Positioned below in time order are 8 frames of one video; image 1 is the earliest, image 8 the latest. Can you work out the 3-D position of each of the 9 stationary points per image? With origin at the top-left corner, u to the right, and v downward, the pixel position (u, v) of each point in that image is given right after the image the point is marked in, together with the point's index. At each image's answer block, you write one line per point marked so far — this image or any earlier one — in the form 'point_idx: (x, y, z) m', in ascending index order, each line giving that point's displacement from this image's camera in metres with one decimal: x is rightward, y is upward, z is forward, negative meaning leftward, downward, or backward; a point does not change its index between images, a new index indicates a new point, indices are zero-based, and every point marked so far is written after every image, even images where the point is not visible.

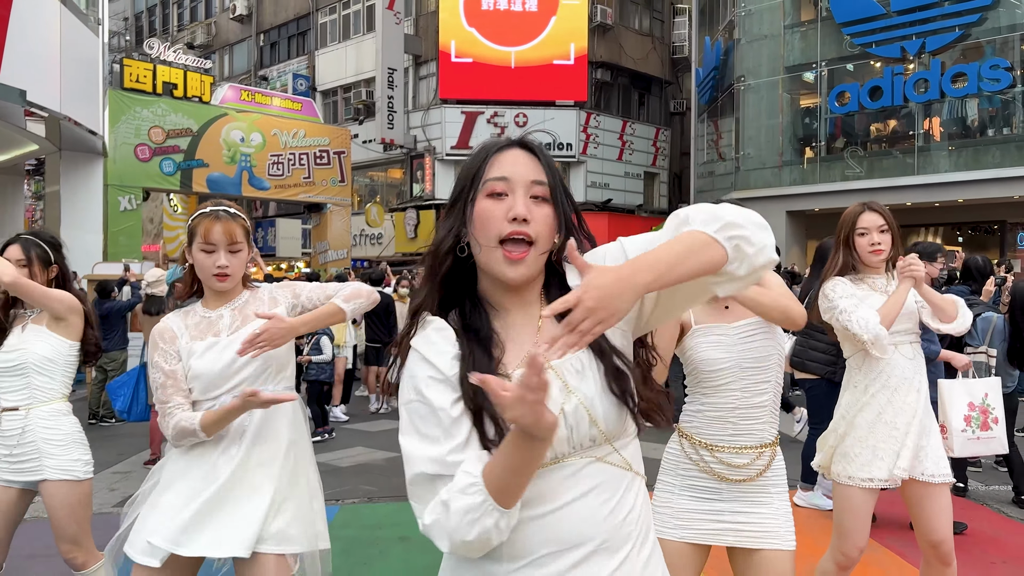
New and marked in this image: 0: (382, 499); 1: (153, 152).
0: (-0.8, -1.3, +5.1) m
1: (-7.5, +2.8, +17.1) m
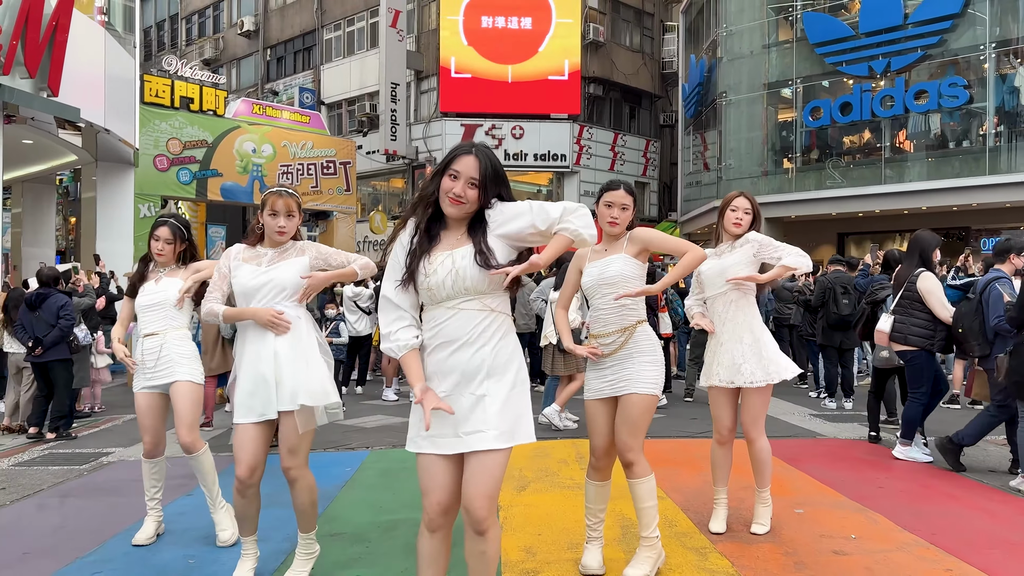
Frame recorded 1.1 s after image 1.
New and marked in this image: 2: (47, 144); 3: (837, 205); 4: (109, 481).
0: (-0.8, -1.2, +6.2) m
1: (-7.5, +2.8, +18.2) m
2: (-6.9, +2.1, +12.2) m
3: (+6.8, +1.7, +17.3) m
4: (-2.5, -1.2, +5.2) m
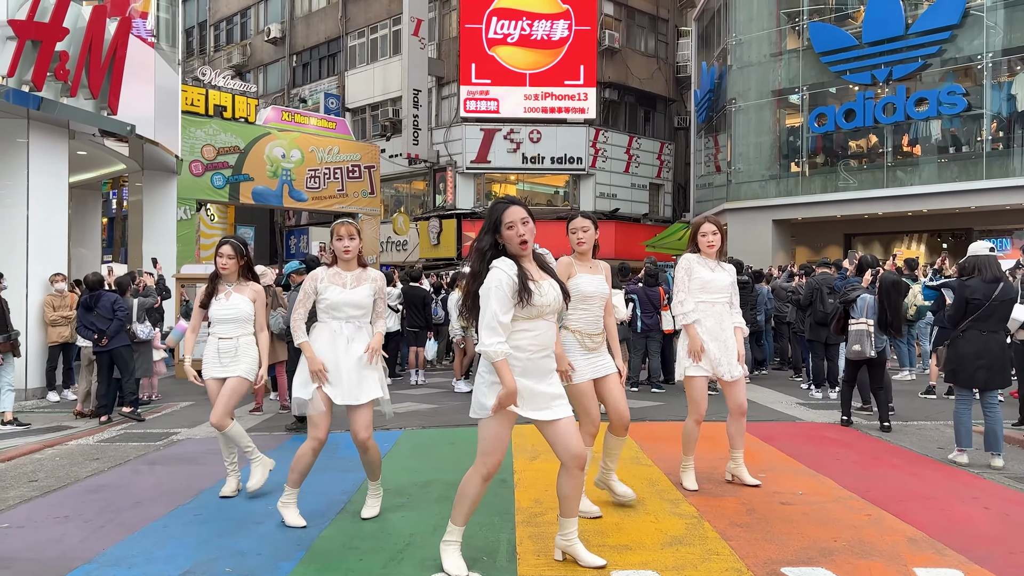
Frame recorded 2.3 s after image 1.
0: (-0.7, -1.2, +7.1) m
1: (-7.1, +2.8, +19.3) m
2: (-6.6, +2.1, +13.2) m
3: (+7.2, +1.7, +18.1) m
4: (-2.4, -1.2, +6.1) m
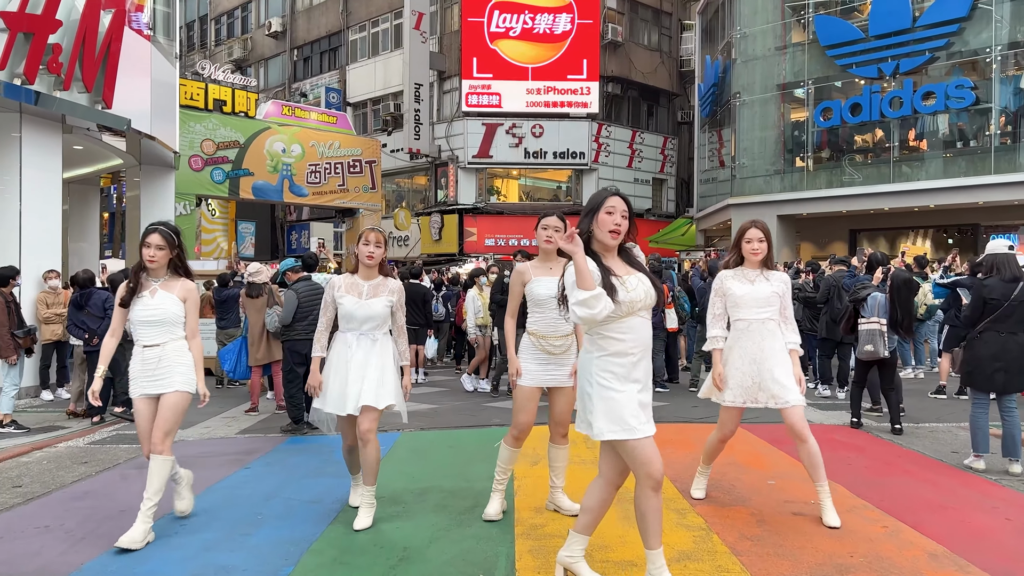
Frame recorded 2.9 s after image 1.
0: (-0.7, -1.2, +6.9) m
1: (-7.1, +2.9, +19.1) m
2: (-6.6, +2.2, +13.1) m
3: (+7.2, +1.8, +17.8) m
4: (-2.4, -1.2, +5.9) m
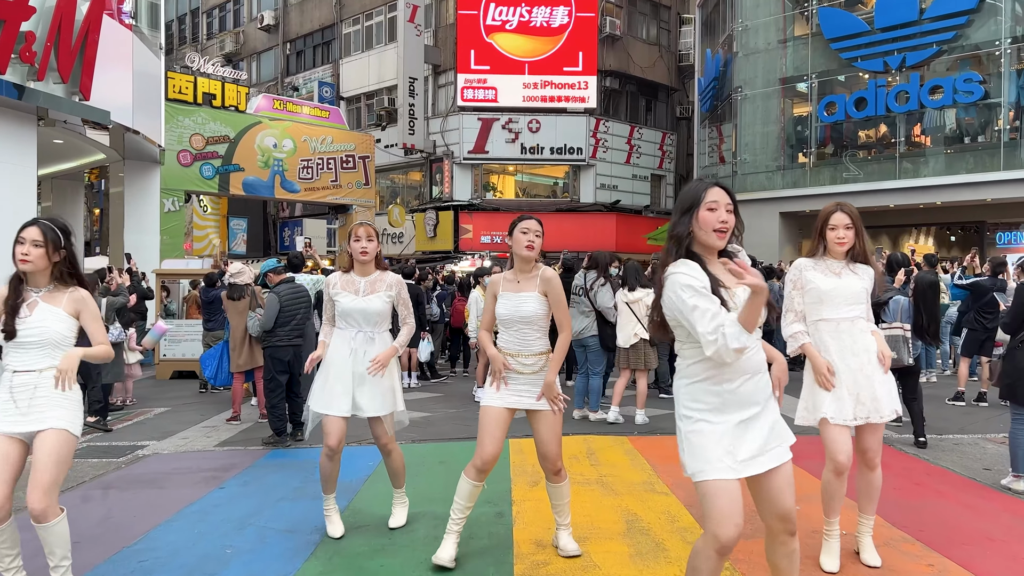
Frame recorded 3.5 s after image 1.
0: (-0.7, -1.2, +6.5) m
1: (-7.2, +2.9, +18.6) m
2: (-6.6, +2.2, +12.6) m
3: (+7.2, +1.9, +17.4) m
4: (-2.4, -1.2, +5.5) m
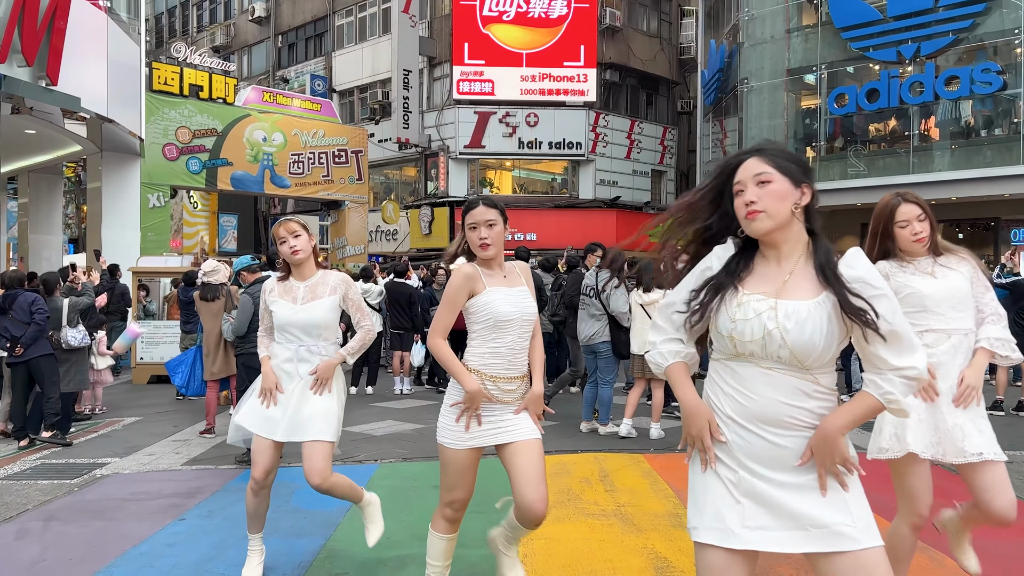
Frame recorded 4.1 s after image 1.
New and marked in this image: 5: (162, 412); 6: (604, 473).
0: (-0.7, -1.2, +5.8) m
1: (-7.2, +3.0, +17.9) m
2: (-6.7, +2.2, +11.9) m
3: (+7.1, +1.9, +16.8) m
4: (-2.4, -1.2, +4.8) m
5: (-3.5, -1.3, +8.3) m
6: (+0.6, -1.1, +5.1) m
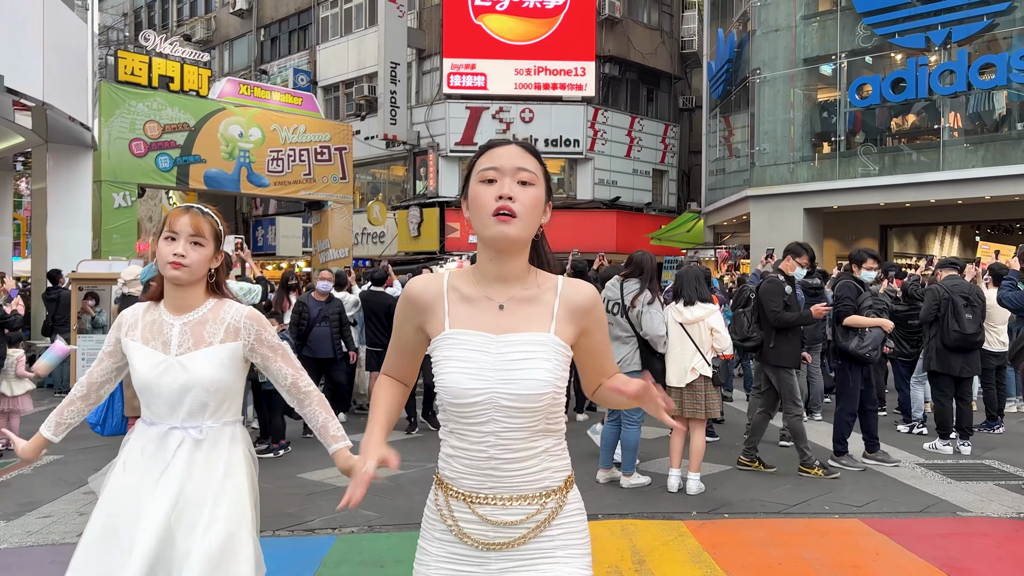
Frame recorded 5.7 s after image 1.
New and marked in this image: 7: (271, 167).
0: (-0.7, -1.3, +4.5) m
1: (-7.3, +2.8, +16.5) m
2: (-6.7, +2.1, +10.5) m
3: (+7.0, +1.8, +15.5) m
4: (-2.3, -1.3, +3.4) m
5: (-3.6, -1.3, +6.9) m
6: (+0.6, -1.2, +3.8) m
7: (-5.5, +2.8, +18.9) m
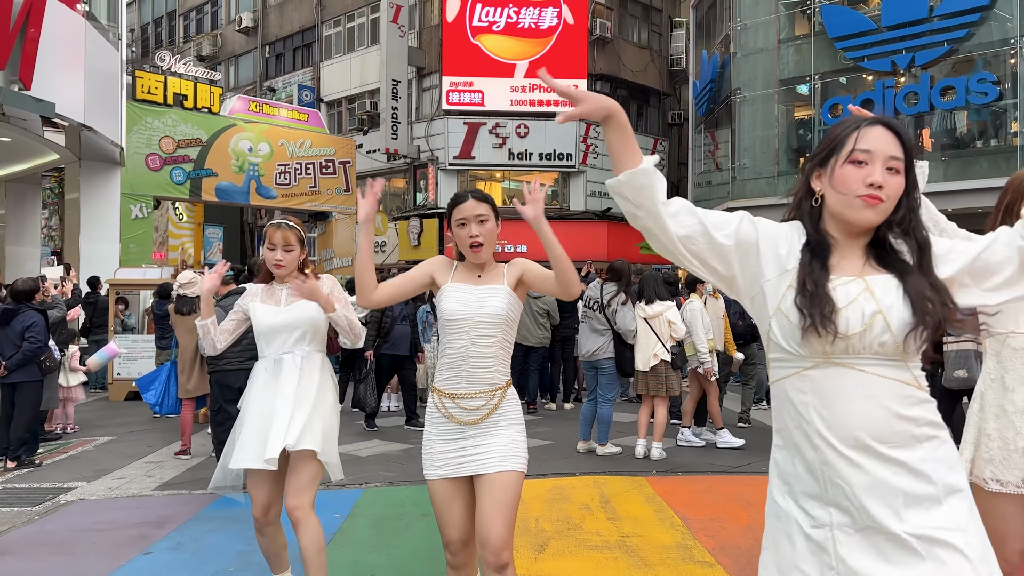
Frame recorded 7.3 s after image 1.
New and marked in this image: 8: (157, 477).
0: (-0.7, -1.3, +5.5) m
1: (-7.4, +2.7, +17.5) m
2: (-6.8, +2.1, +11.5) m
3: (+6.9, +1.6, +16.6) m
4: (-2.4, -1.3, +4.4) m
5: (-3.6, -1.4, +7.9) m
6: (+0.5, -1.2, +4.8) m
7: (-5.6, +2.6, +19.9) m
8: (-2.5, -1.3, +5.8) m
